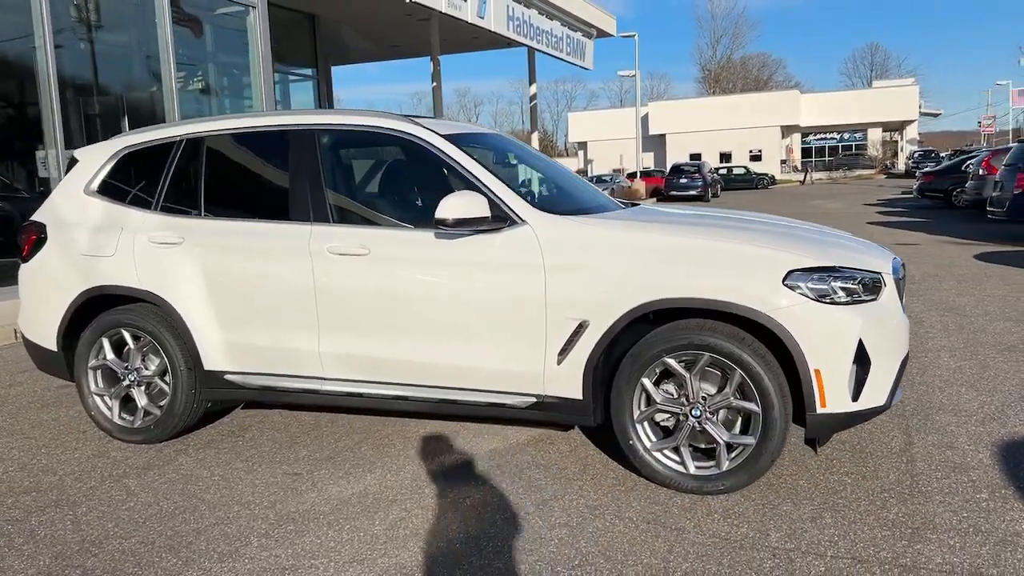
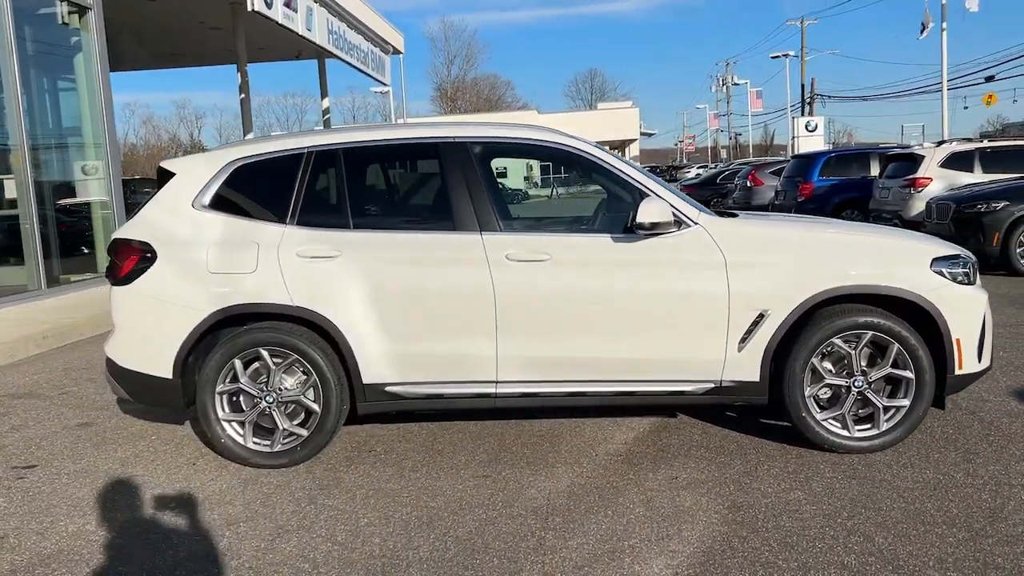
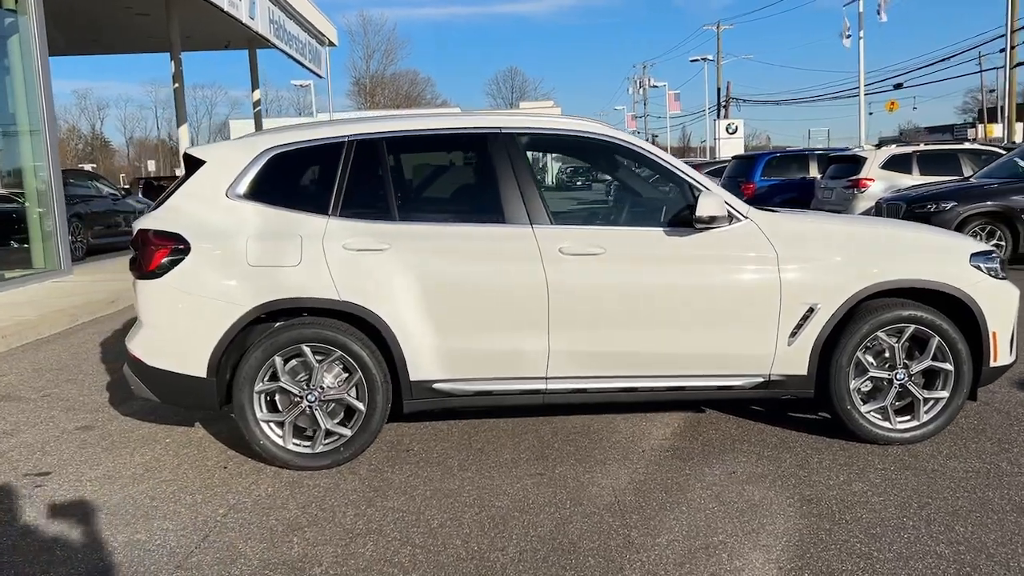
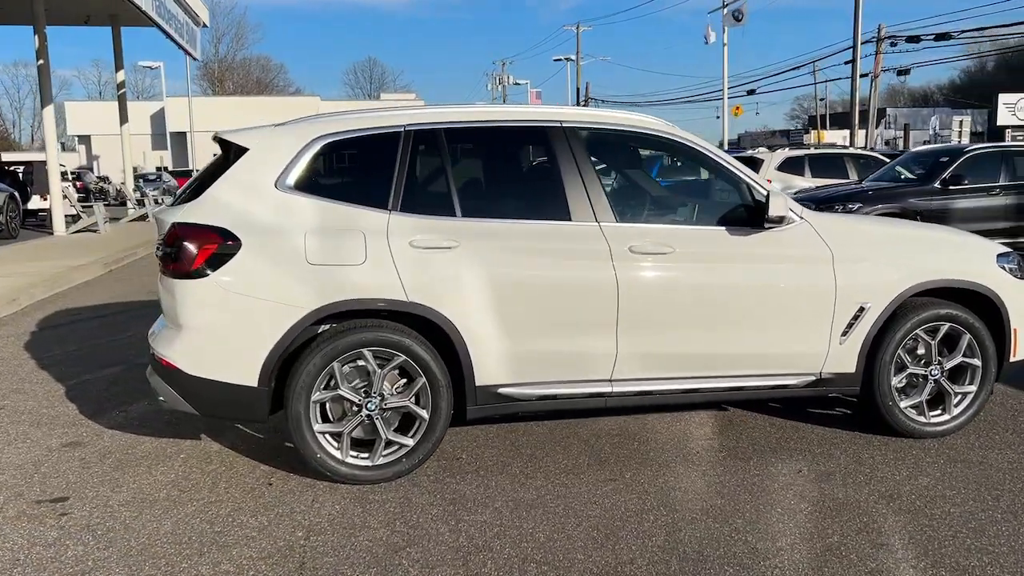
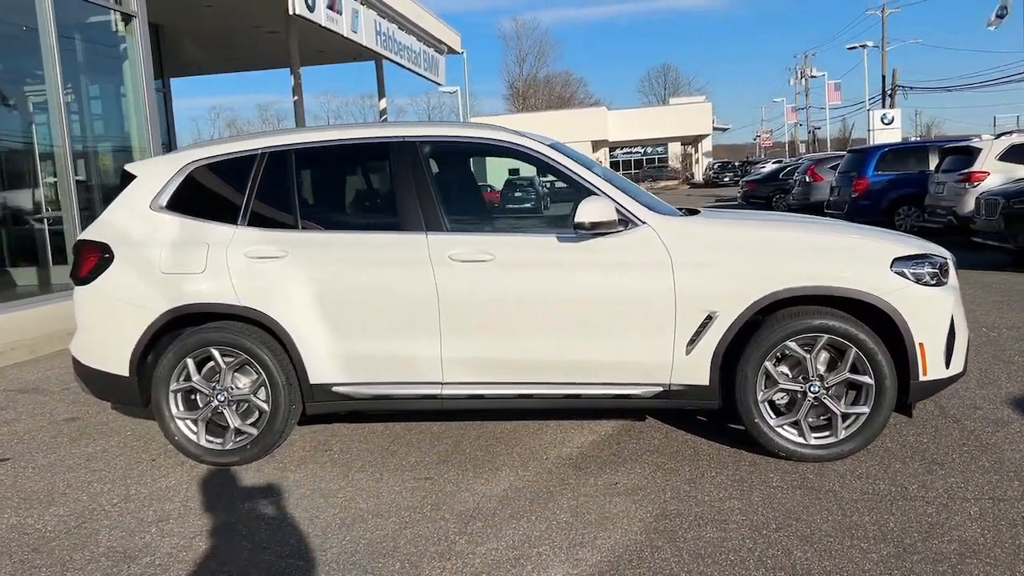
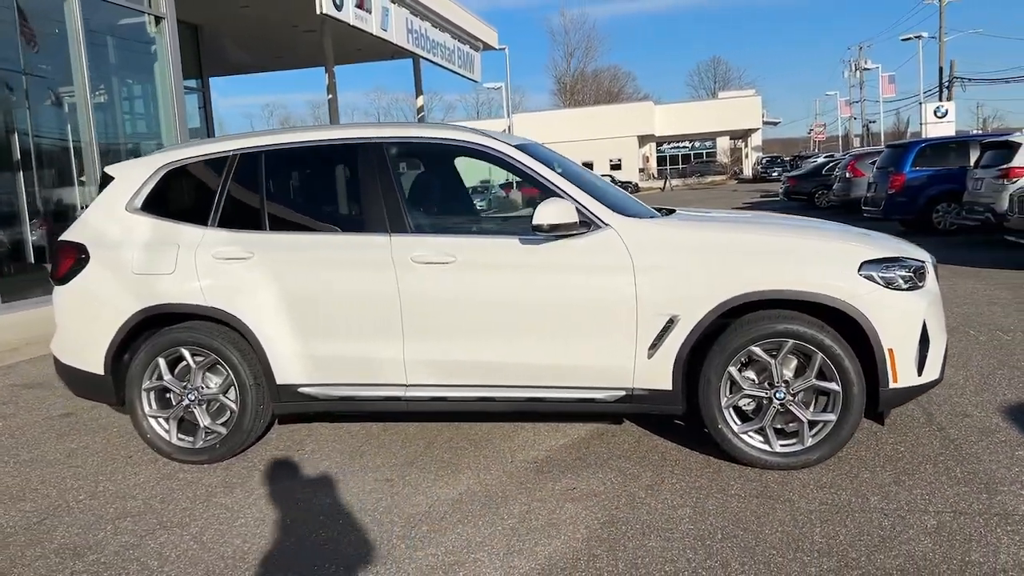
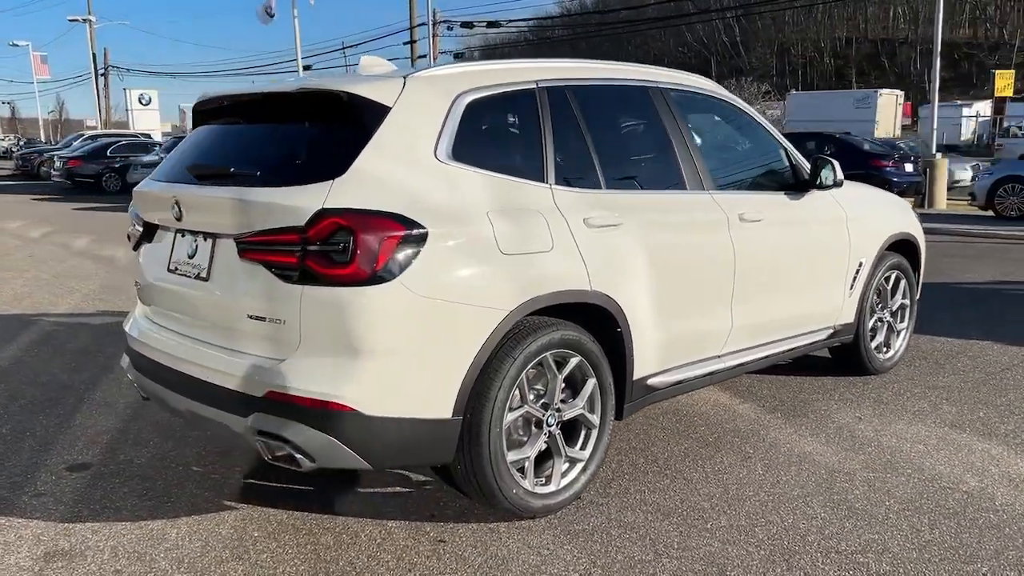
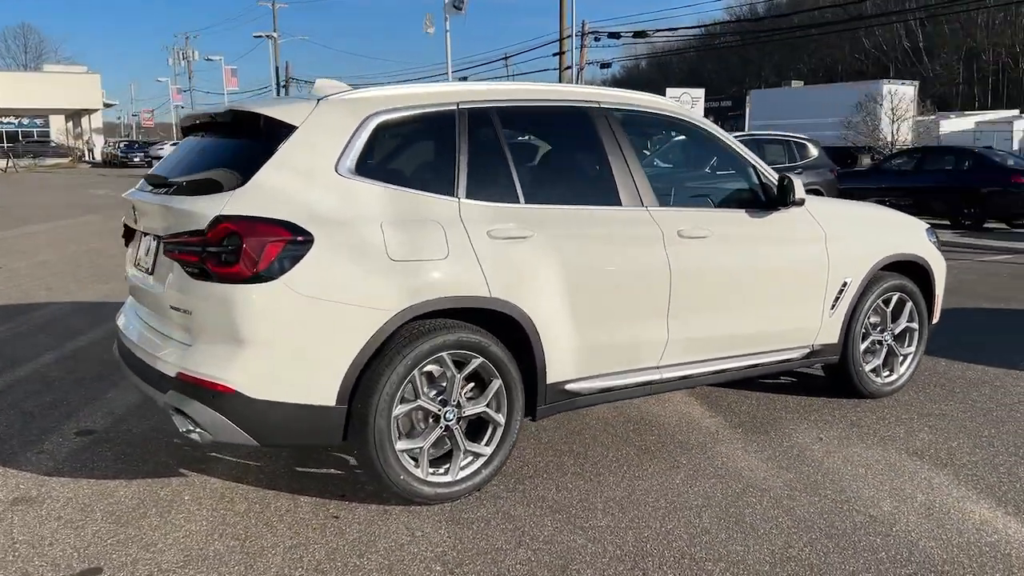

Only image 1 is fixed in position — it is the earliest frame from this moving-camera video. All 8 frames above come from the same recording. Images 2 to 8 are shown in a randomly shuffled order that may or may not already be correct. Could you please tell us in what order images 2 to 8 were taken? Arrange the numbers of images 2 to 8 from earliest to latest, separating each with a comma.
6, 5, 2, 3, 4, 8, 7
